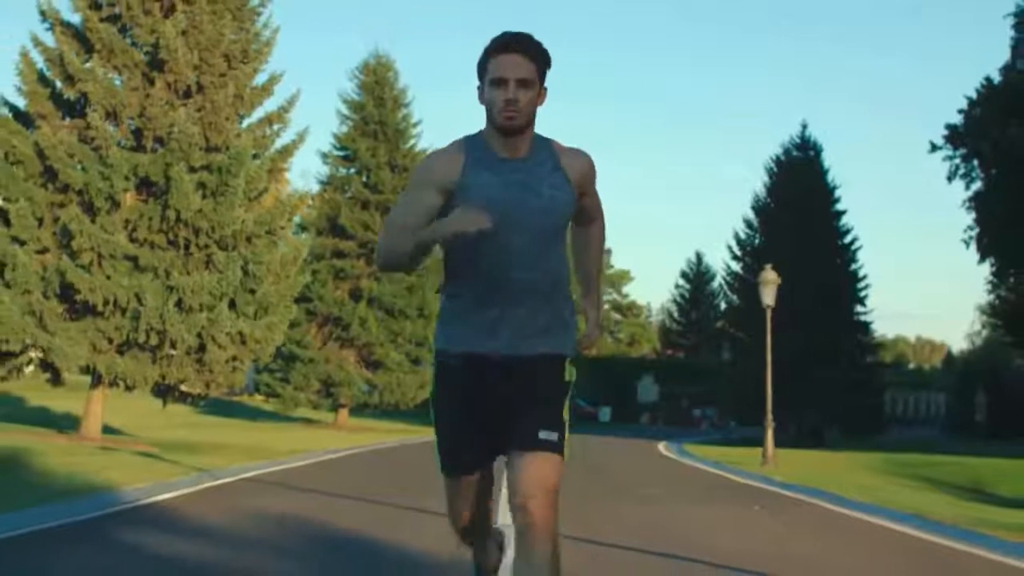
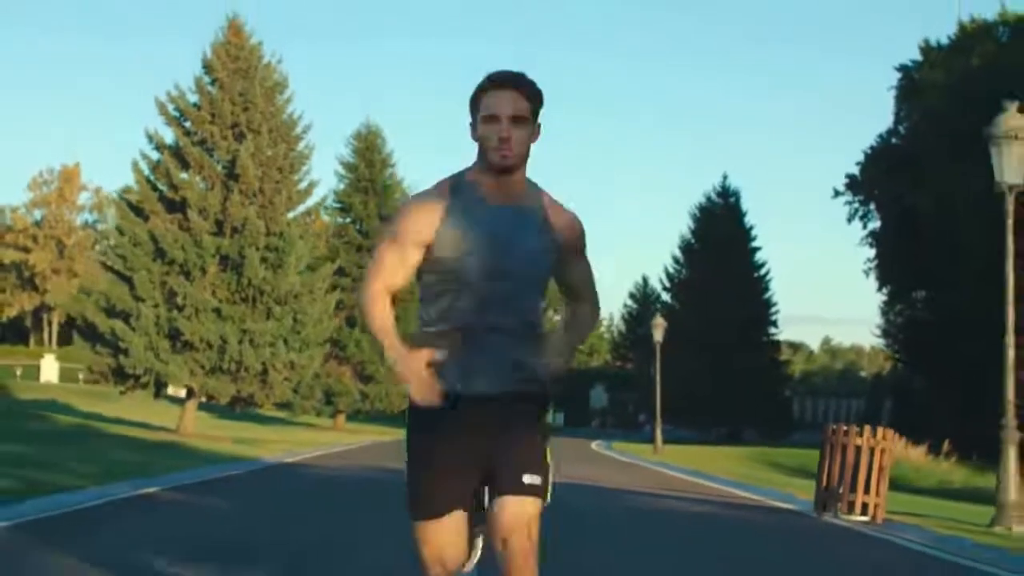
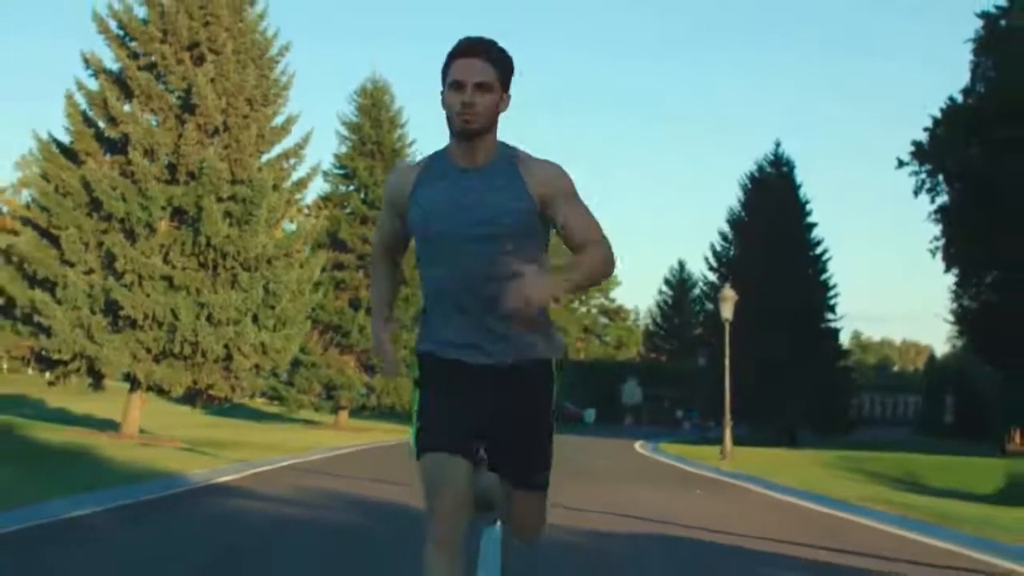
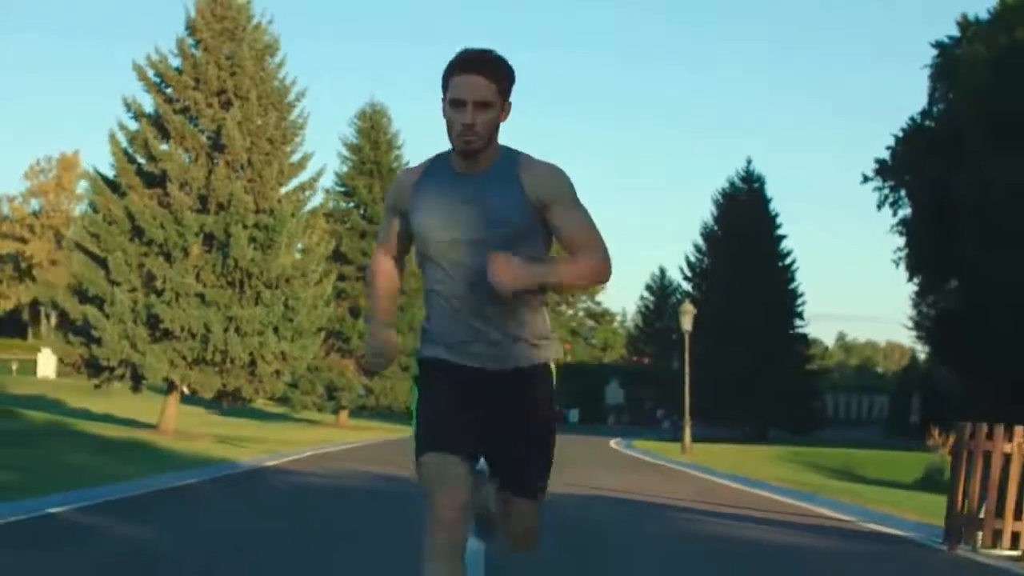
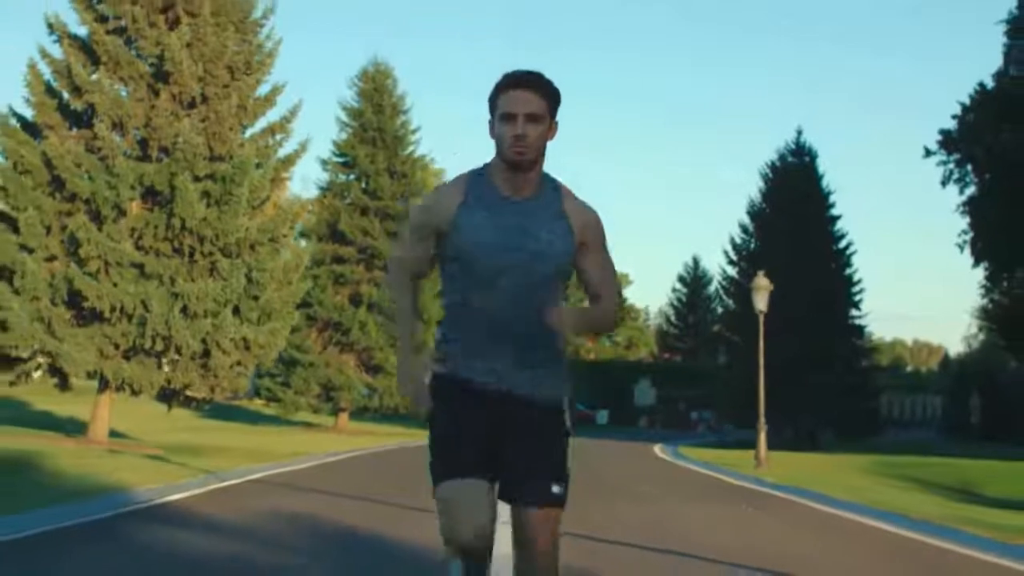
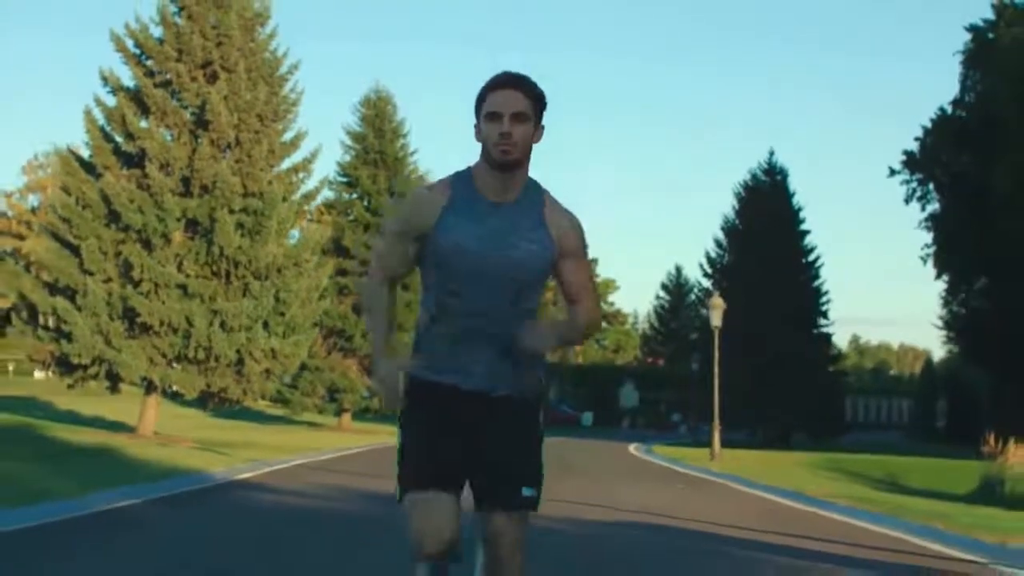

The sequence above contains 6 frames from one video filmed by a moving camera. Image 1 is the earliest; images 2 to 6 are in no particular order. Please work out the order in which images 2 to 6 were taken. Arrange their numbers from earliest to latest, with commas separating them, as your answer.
5, 3, 6, 4, 2
